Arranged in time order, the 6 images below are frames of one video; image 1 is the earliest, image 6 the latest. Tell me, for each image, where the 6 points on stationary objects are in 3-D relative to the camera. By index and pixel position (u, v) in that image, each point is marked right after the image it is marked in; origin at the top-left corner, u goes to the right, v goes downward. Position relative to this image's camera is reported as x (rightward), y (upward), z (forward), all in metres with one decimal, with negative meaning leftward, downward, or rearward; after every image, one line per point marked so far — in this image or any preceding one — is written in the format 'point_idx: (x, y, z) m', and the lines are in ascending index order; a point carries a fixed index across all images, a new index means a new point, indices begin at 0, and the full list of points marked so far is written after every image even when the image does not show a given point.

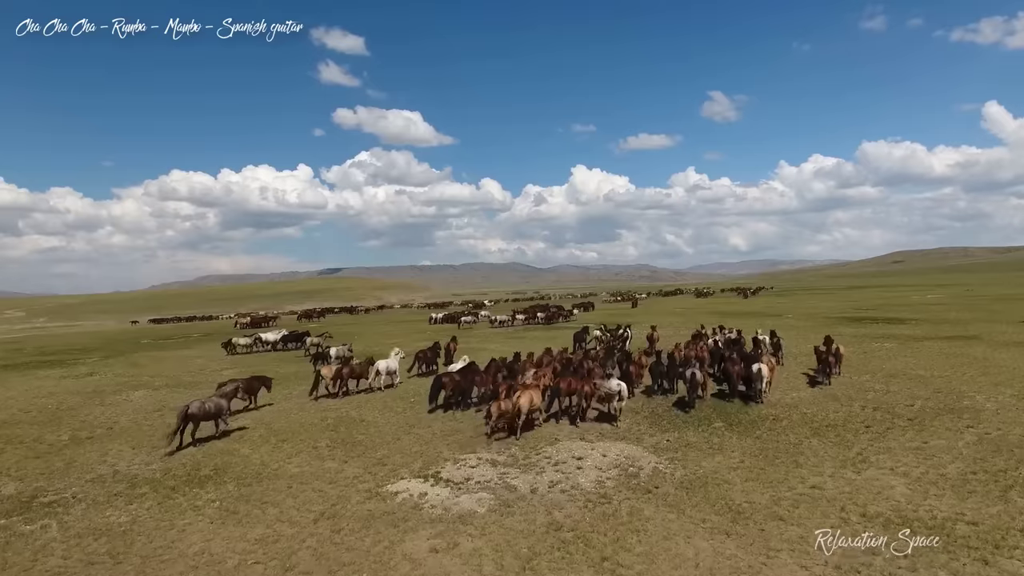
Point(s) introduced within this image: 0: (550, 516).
0: (+0.5, -3.7, +10.3) m
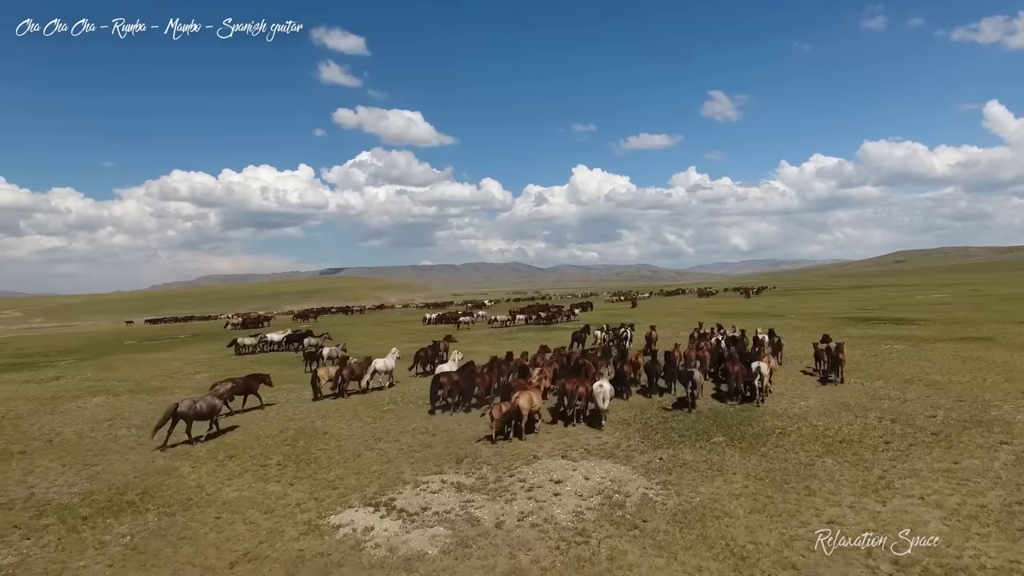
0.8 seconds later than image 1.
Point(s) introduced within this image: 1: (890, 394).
0: (+0.1, -3.6, +9.0) m
1: (+9.3, -2.6, +16.0) m
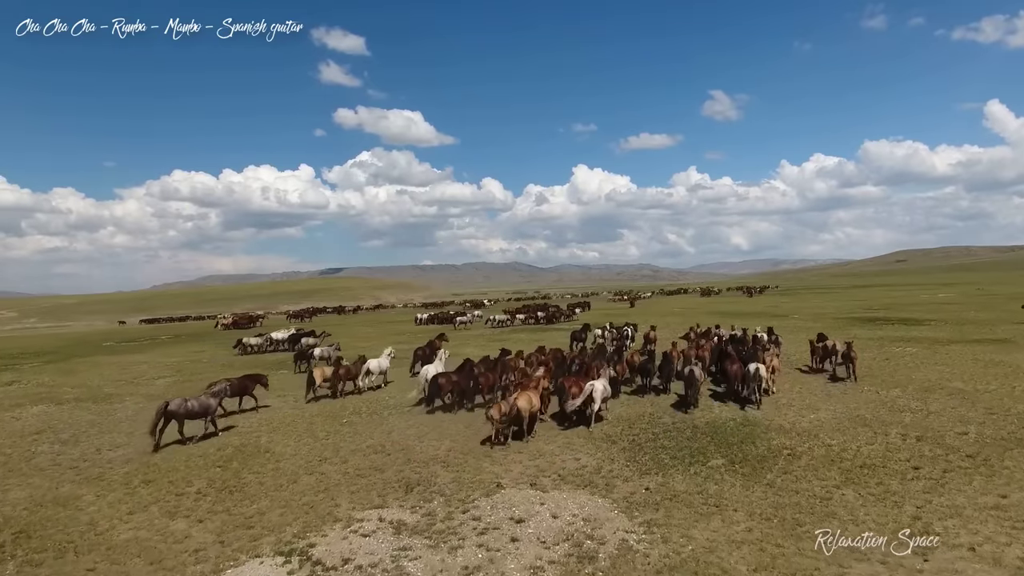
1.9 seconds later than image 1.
0: (-0.4, -3.6, +7.4) m
1: (+8.7, -2.6, +14.4) m
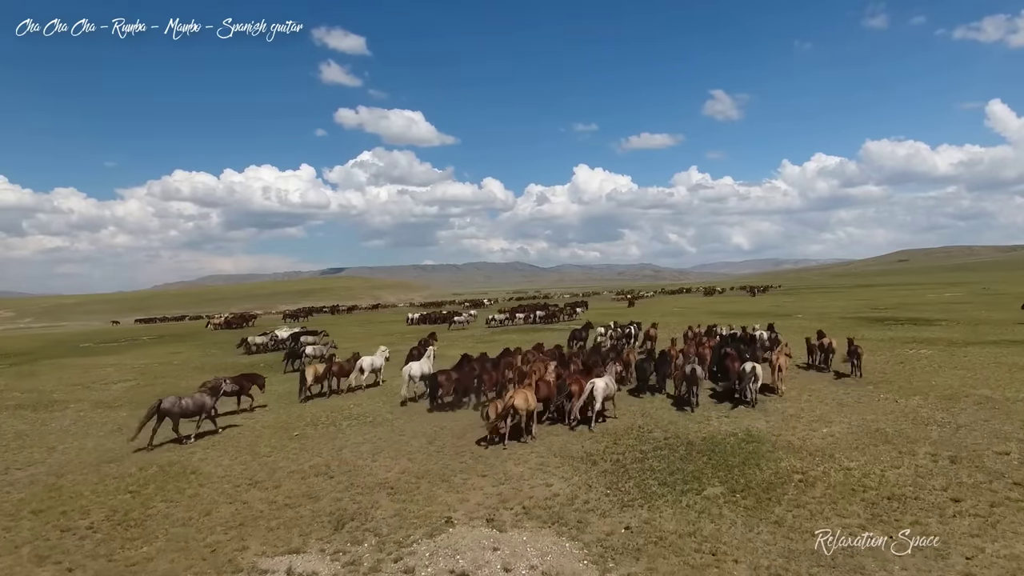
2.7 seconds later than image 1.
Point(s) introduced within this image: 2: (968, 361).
0: (-0.9, -3.5, +5.9) m
1: (+8.3, -2.5, +12.9) m
2: (+12.4, -2.0, +17.9) m
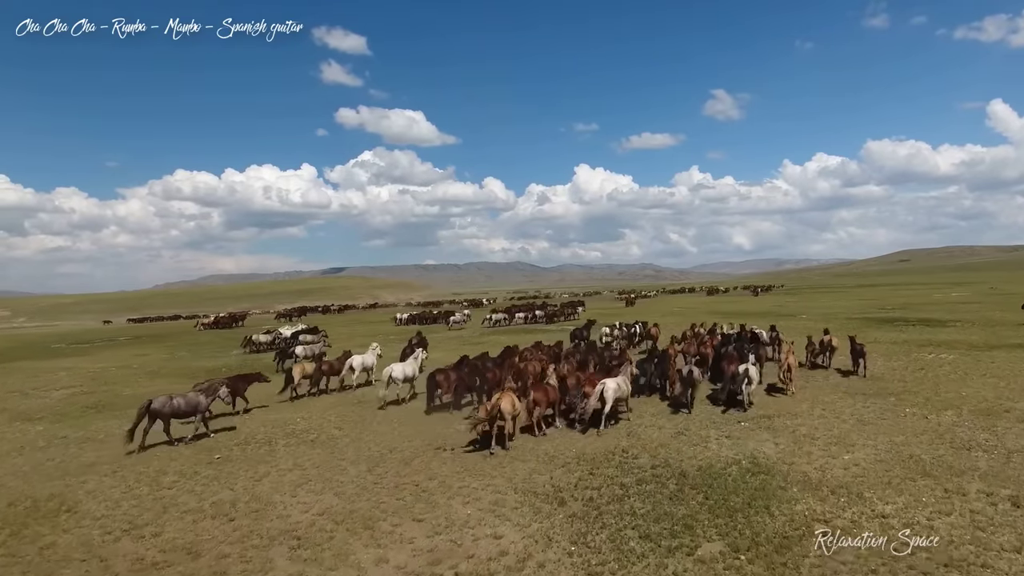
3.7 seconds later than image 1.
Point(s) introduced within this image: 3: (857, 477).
0: (-1.5, -3.5, +4.1) m
1: (+7.7, -2.5, +11.1) m
2: (+11.8, -1.9, +16.1) m
3: (+5.4, -2.8, +10.7) m
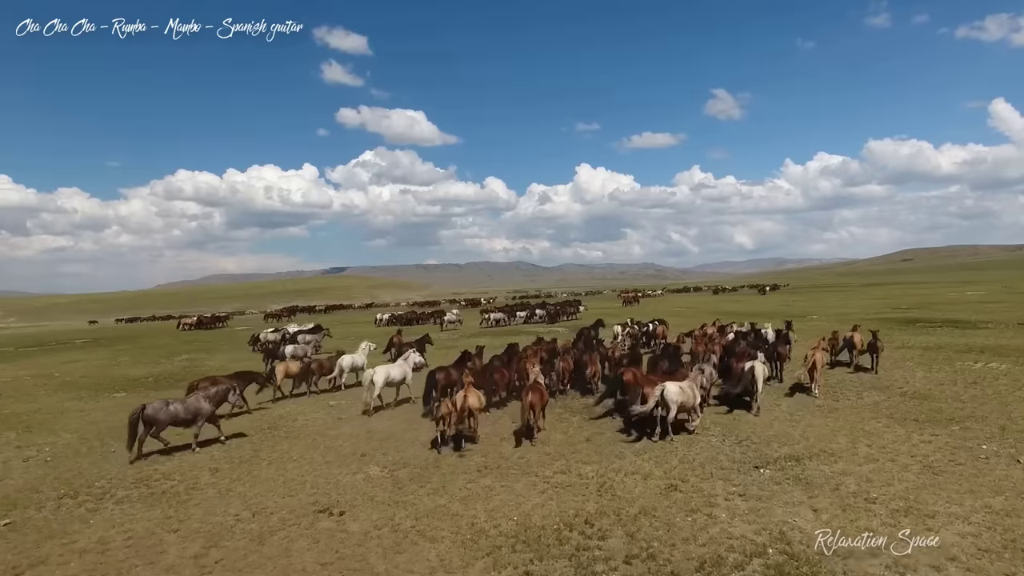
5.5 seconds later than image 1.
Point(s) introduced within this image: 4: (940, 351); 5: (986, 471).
0: (-2.4, -3.4, +1.1) m
1: (+6.8, -2.4, +8.0) m
2: (+11.0, -1.8, +13.0) m
3: (+4.6, -2.7, +7.6) m
4: (+12.1, -1.8, +18.8) m
5: (+7.5, -2.2, +10.6) m
